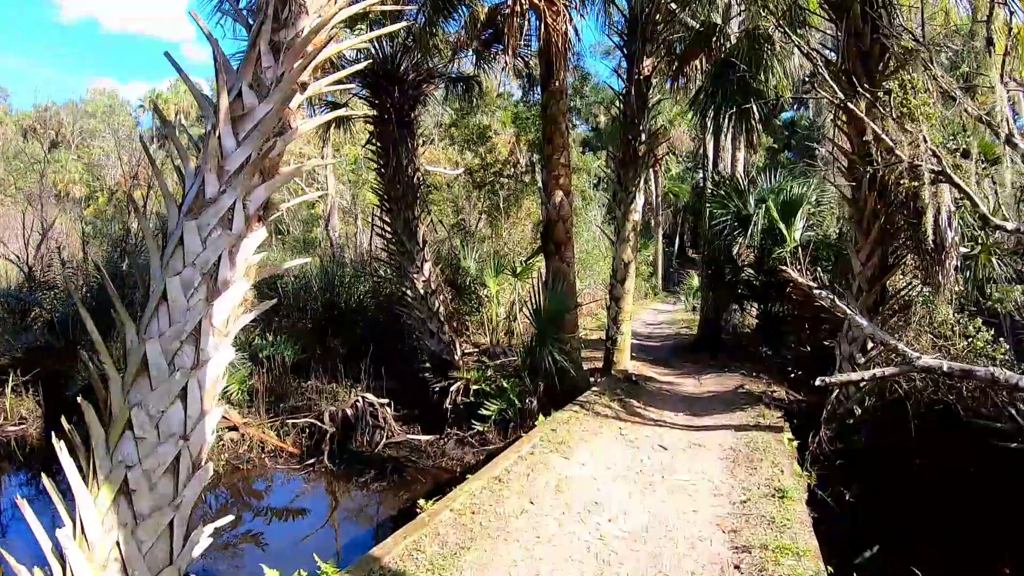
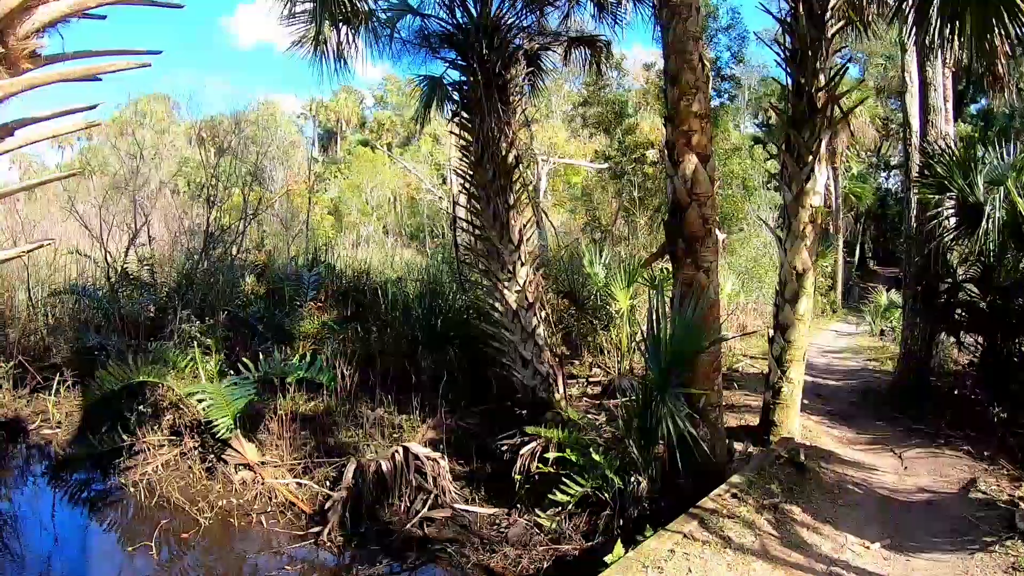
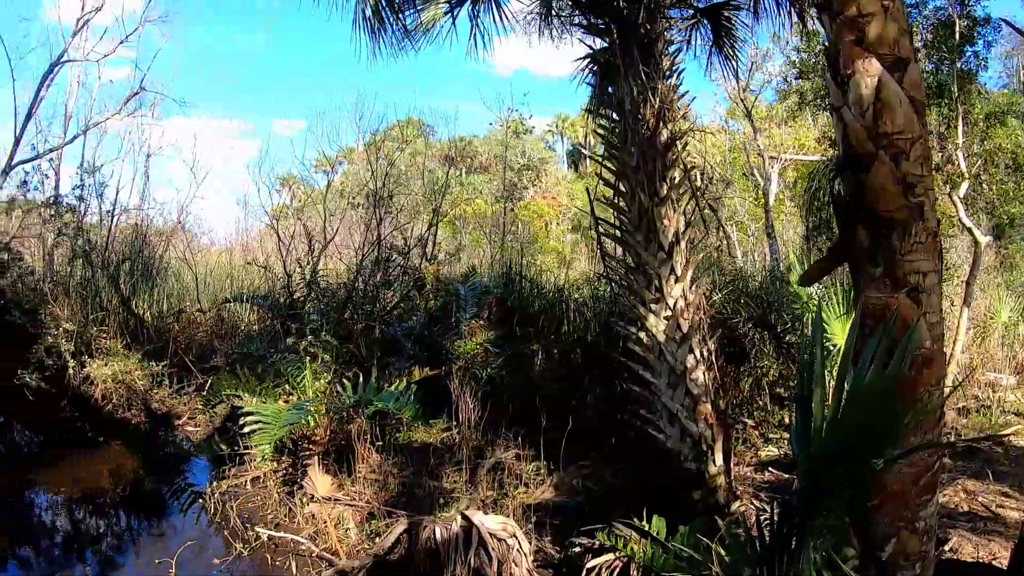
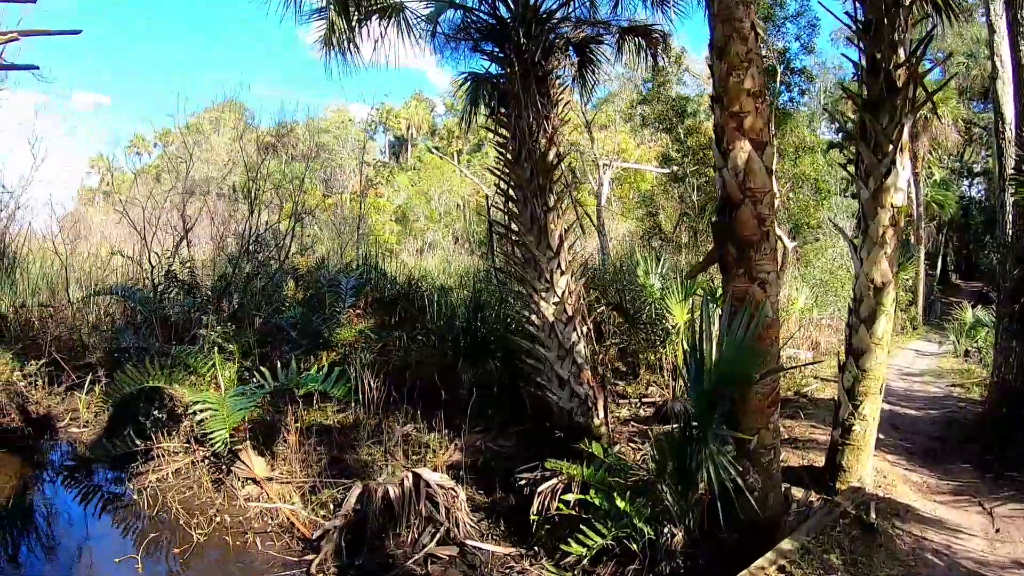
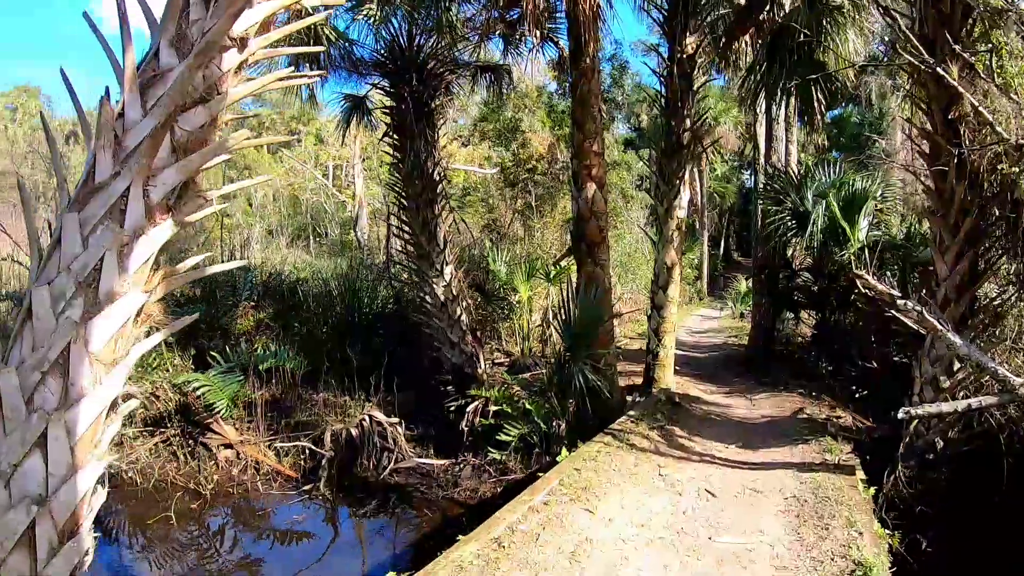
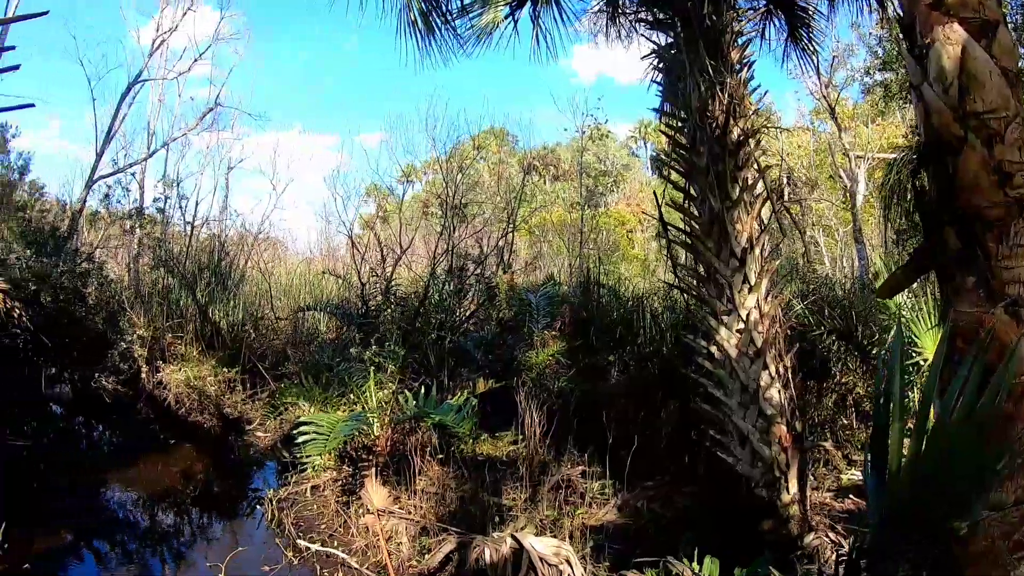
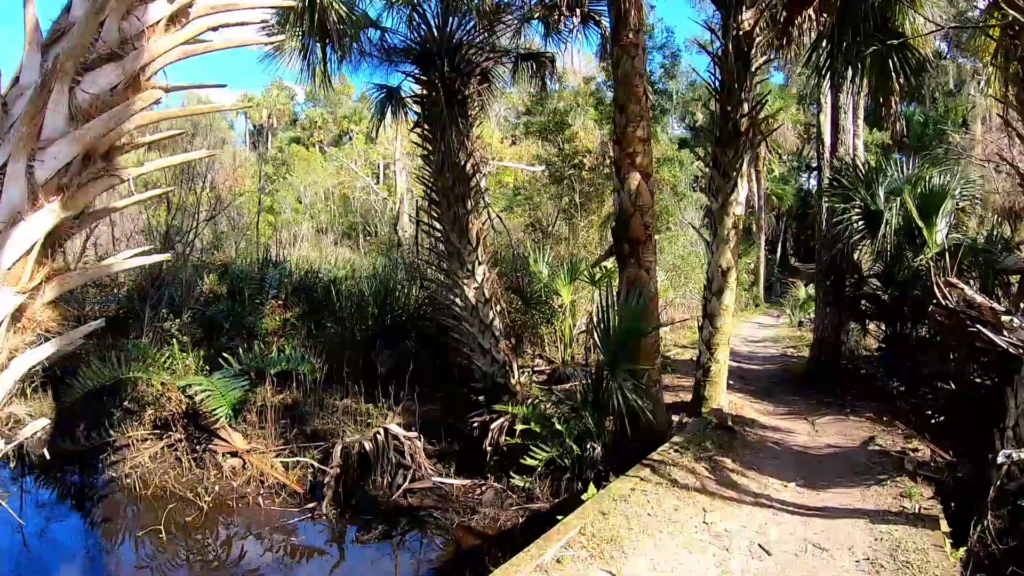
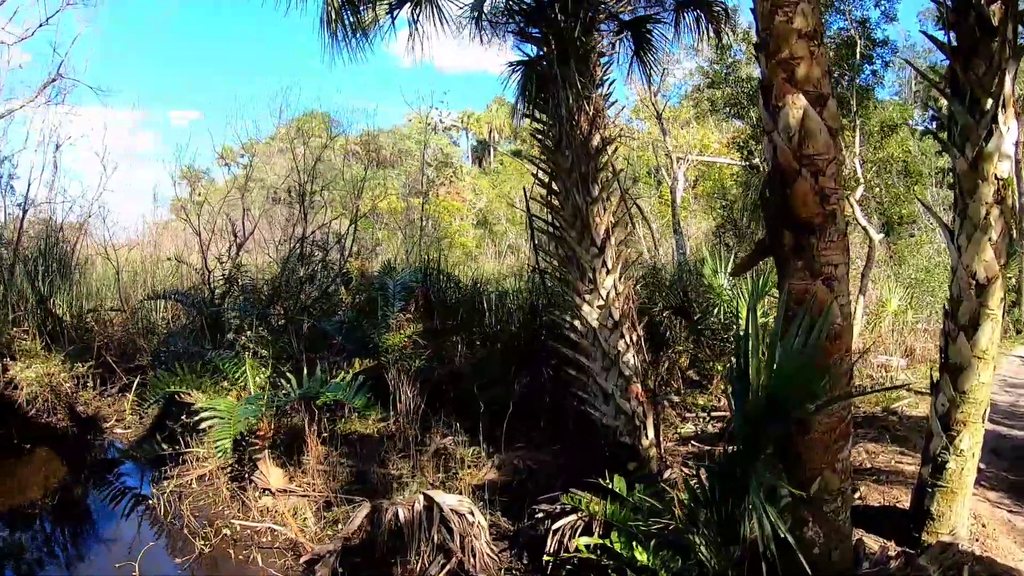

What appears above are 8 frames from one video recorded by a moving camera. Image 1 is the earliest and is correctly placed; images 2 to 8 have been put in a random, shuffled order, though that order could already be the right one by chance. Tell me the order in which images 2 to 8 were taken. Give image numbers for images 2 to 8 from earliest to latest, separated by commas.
5, 7, 2, 4, 8, 3, 6
